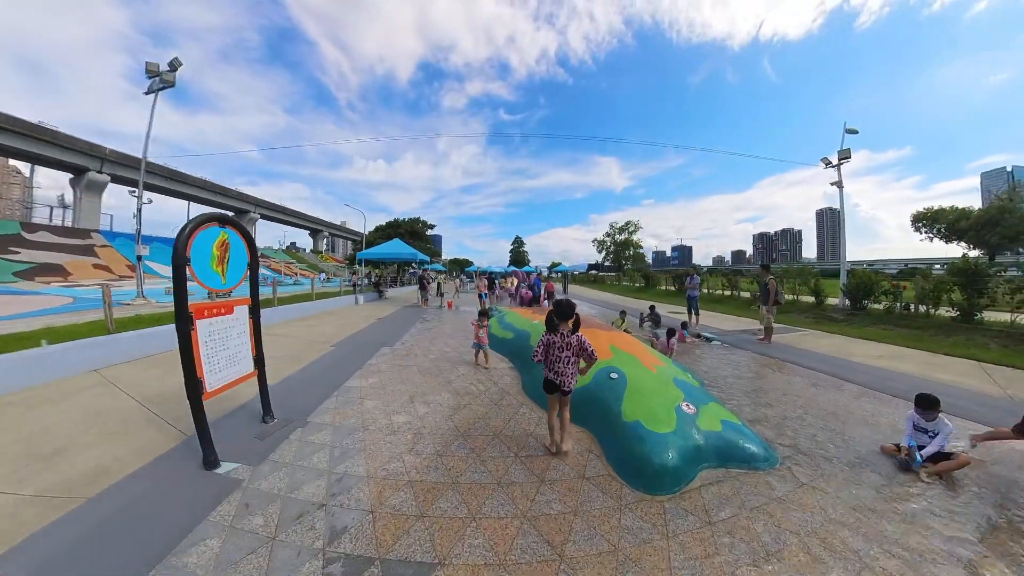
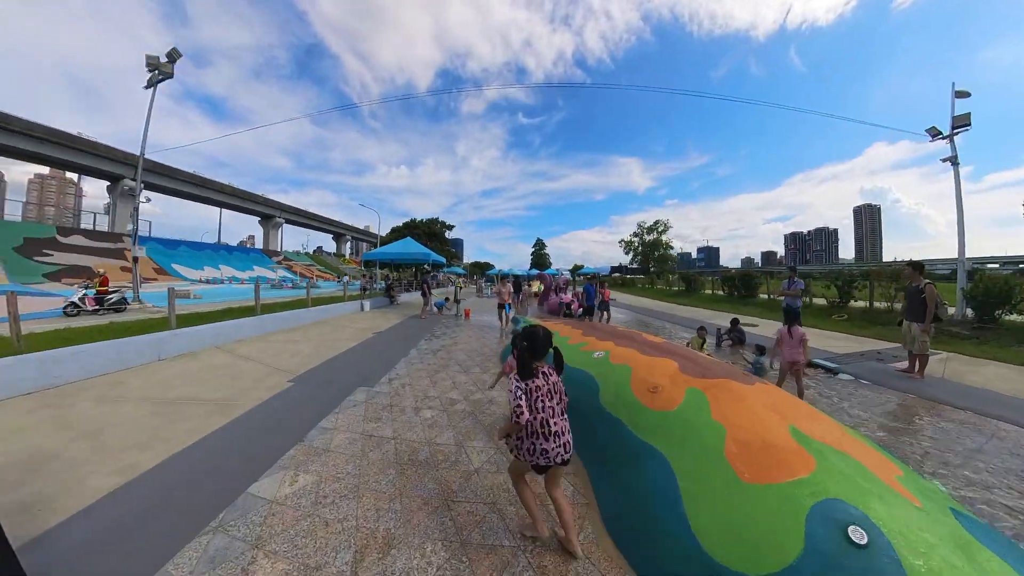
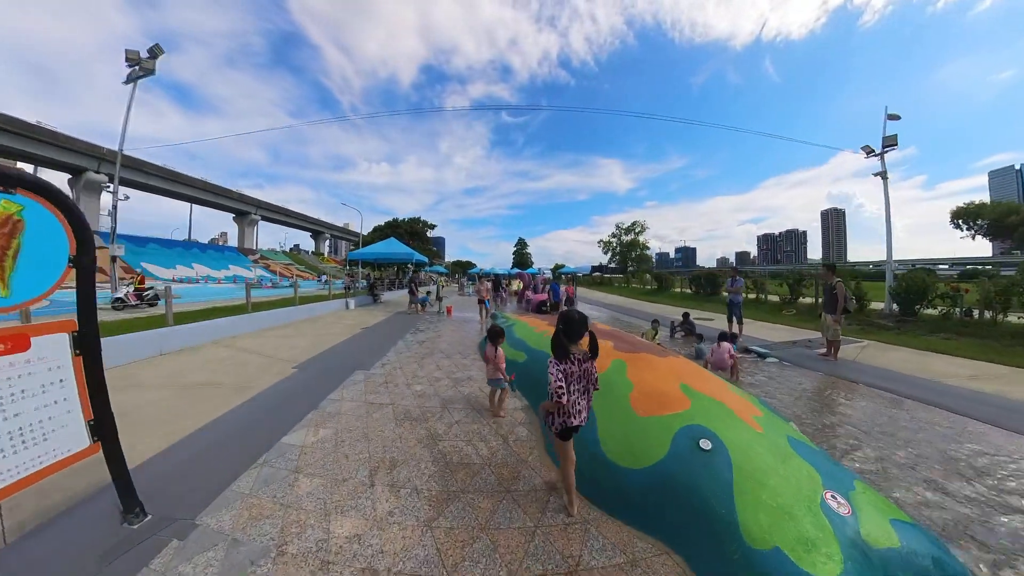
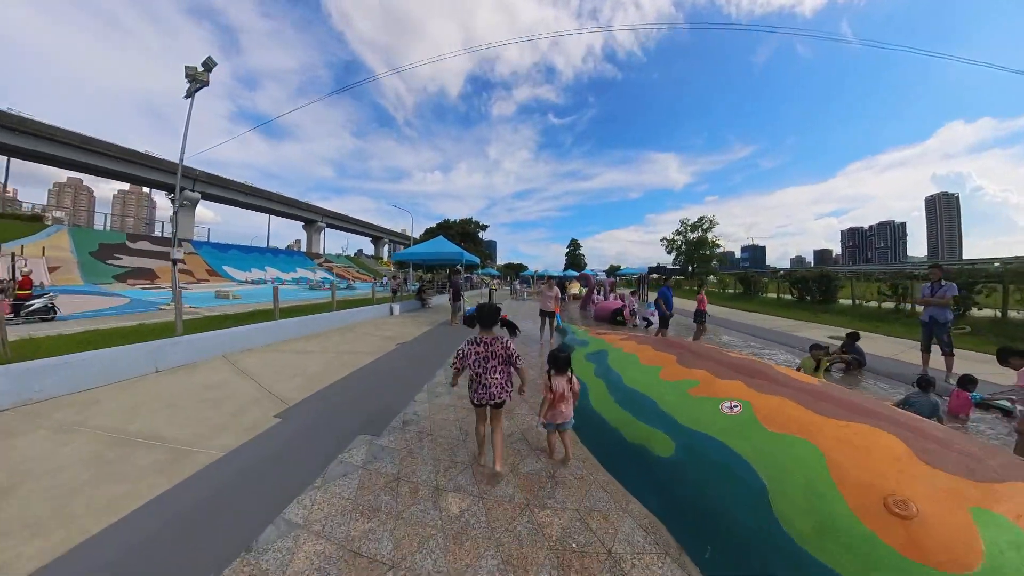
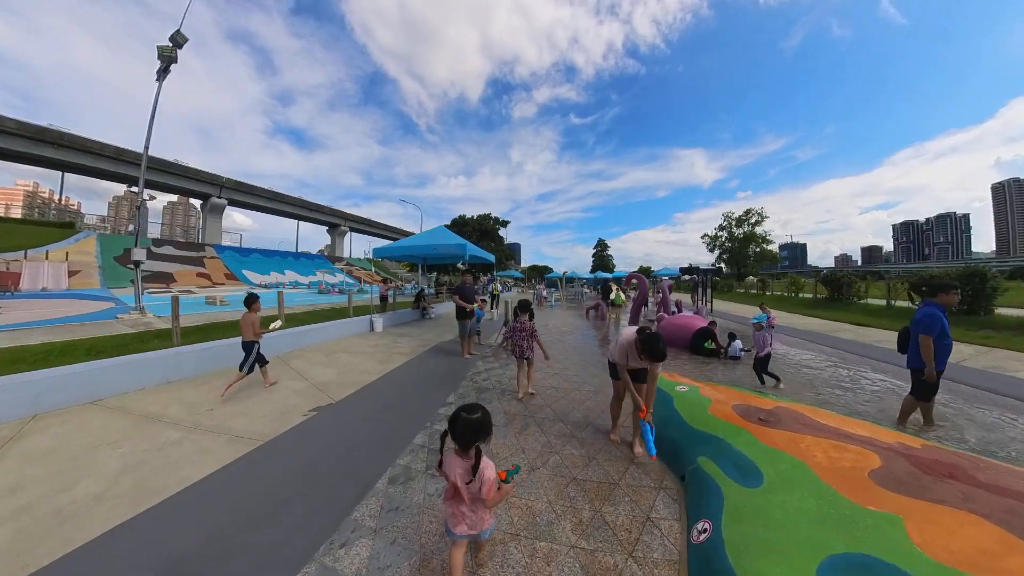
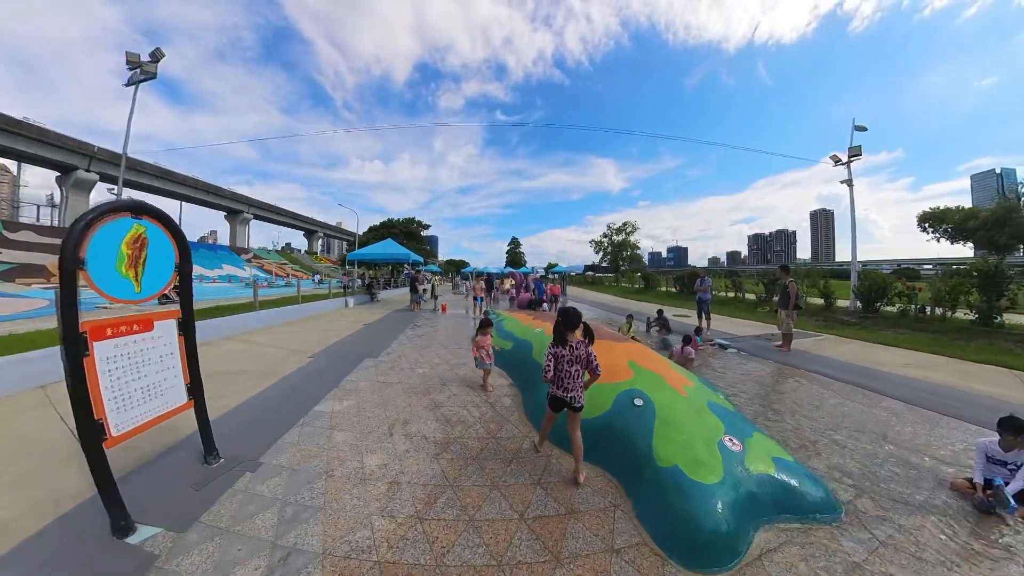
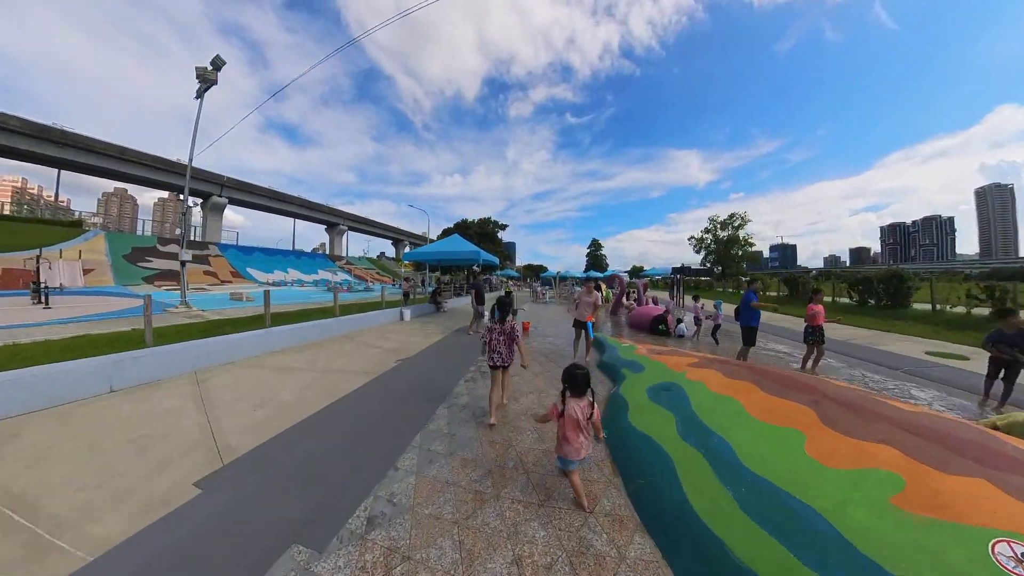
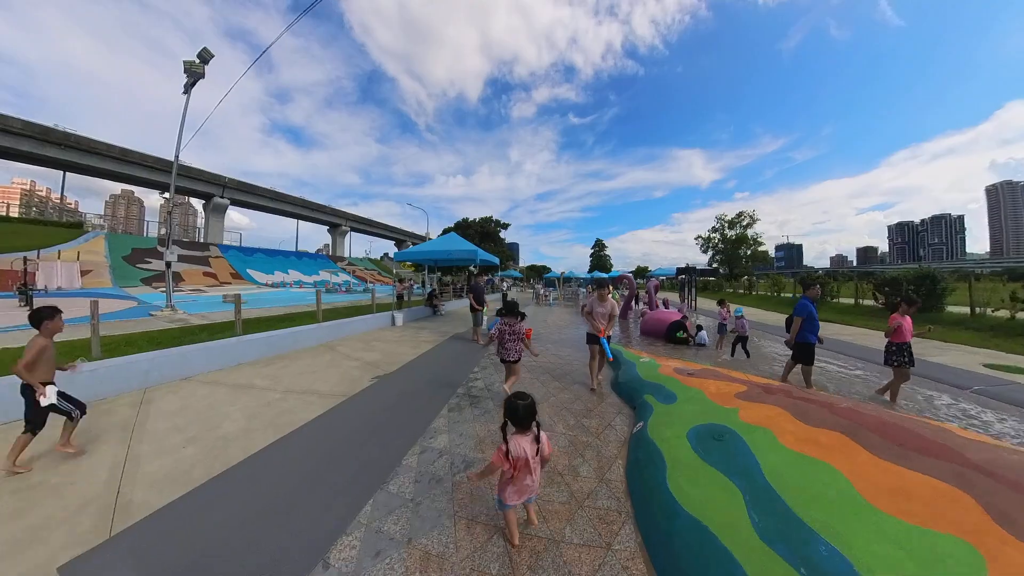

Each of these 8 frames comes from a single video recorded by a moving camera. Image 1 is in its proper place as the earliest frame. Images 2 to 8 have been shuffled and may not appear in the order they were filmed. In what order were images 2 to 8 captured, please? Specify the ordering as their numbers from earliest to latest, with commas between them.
6, 3, 2, 4, 7, 8, 5
